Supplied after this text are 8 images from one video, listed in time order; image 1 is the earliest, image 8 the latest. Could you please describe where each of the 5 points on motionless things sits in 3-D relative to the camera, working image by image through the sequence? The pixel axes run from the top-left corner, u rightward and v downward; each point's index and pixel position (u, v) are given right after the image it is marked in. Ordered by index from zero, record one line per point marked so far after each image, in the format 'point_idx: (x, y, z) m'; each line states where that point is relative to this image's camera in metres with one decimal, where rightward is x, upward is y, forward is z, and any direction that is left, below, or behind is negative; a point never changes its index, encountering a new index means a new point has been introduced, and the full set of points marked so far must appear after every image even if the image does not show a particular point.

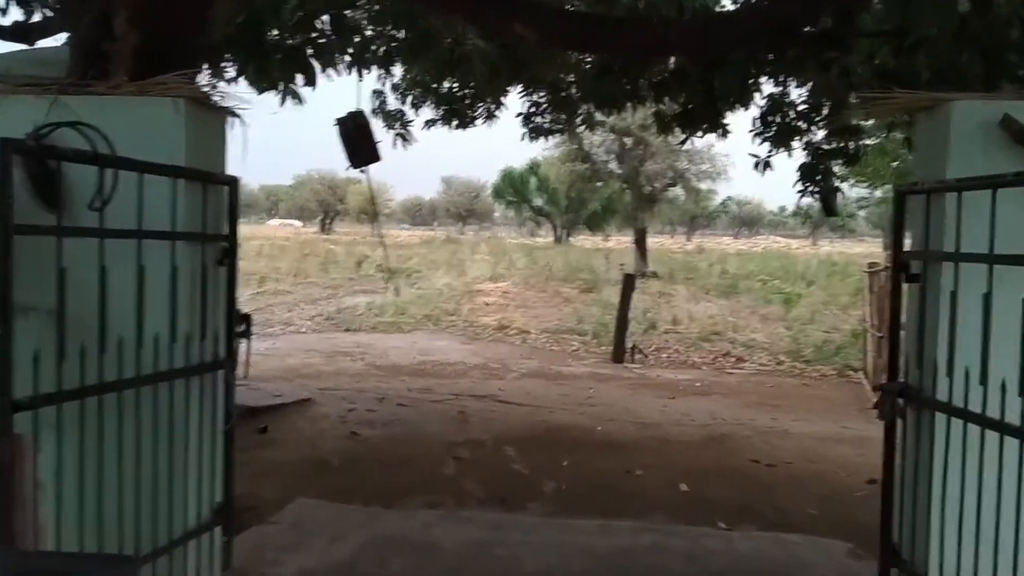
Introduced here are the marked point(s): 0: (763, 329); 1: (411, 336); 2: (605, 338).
0: (+3.2, -0.6, +12.2) m
1: (-1.1, -0.5, +10.2) m
2: (+1.0, -0.5, +10.1) m
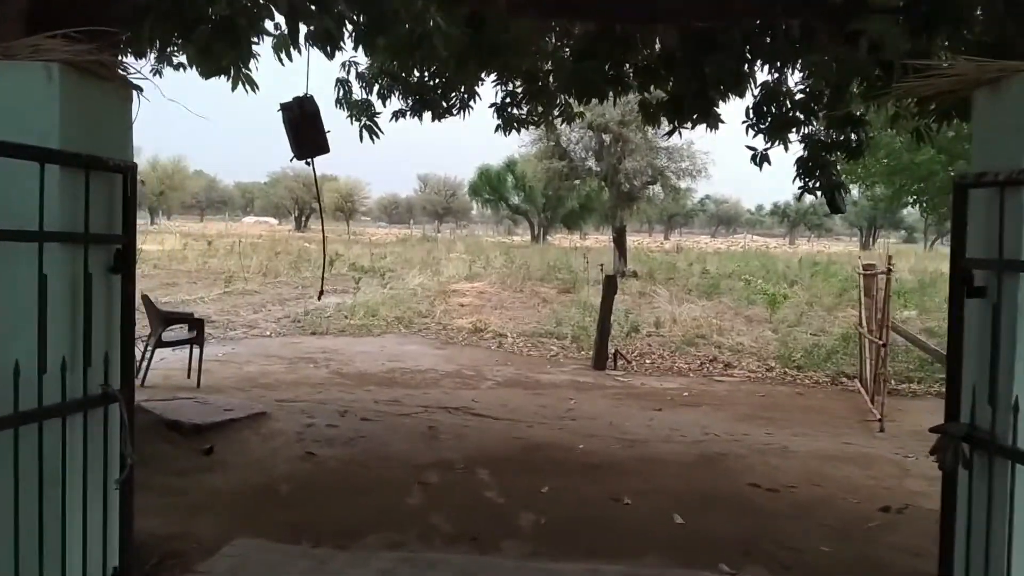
0: (+3.0, -0.6, +11.8) m
1: (-1.3, -0.5, +9.7) m
2: (+0.7, -0.5, +9.7) m
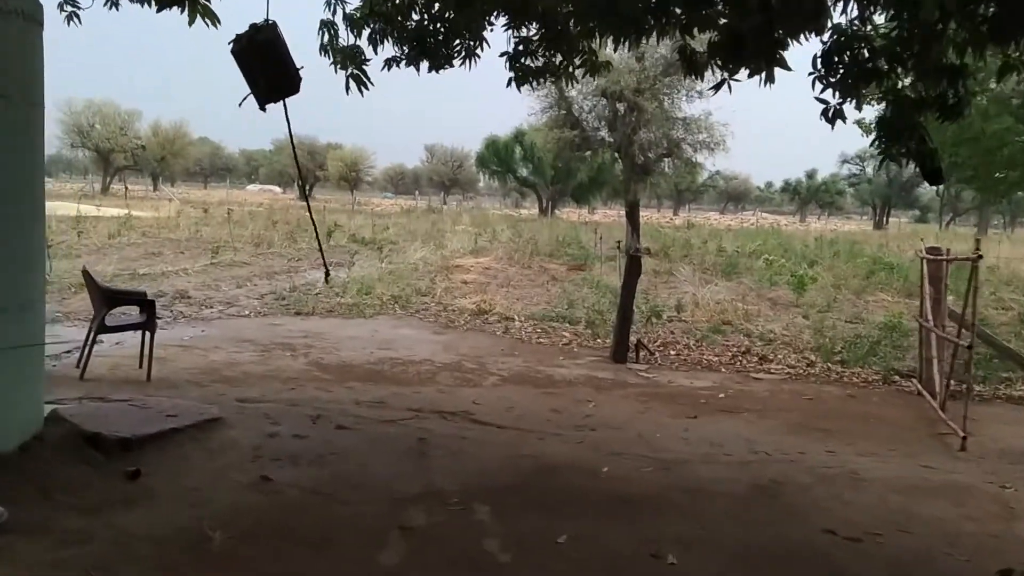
0: (+3.0, -0.4, +10.7) m
1: (-1.2, -0.3, +8.7) m
2: (+0.8, -0.4, +8.6) m
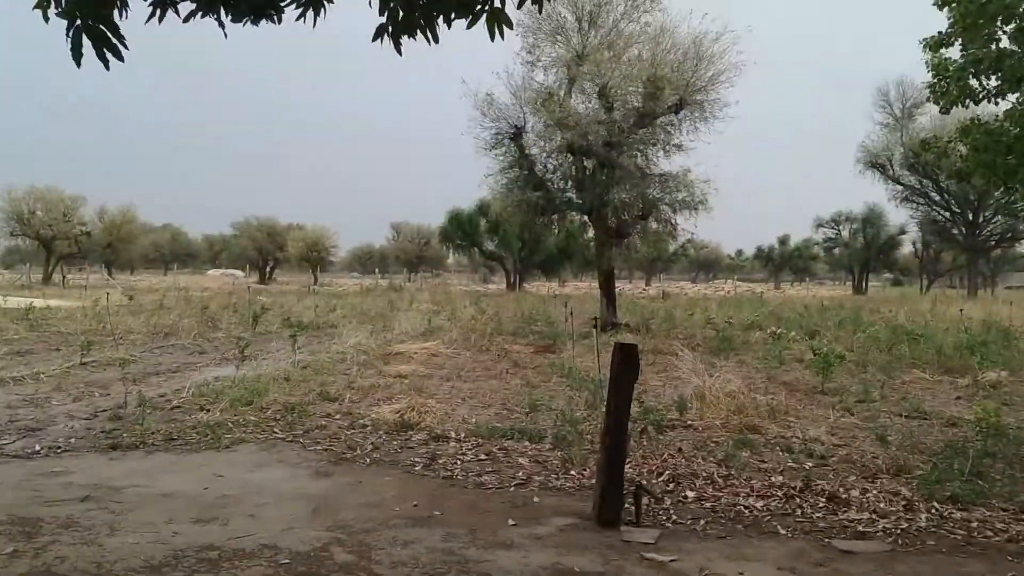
0: (+2.6, -1.1, +7.9) m
1: (-1.7, -1.0, +5.7) m
2: (+0.4, -1.0, +5.7) m
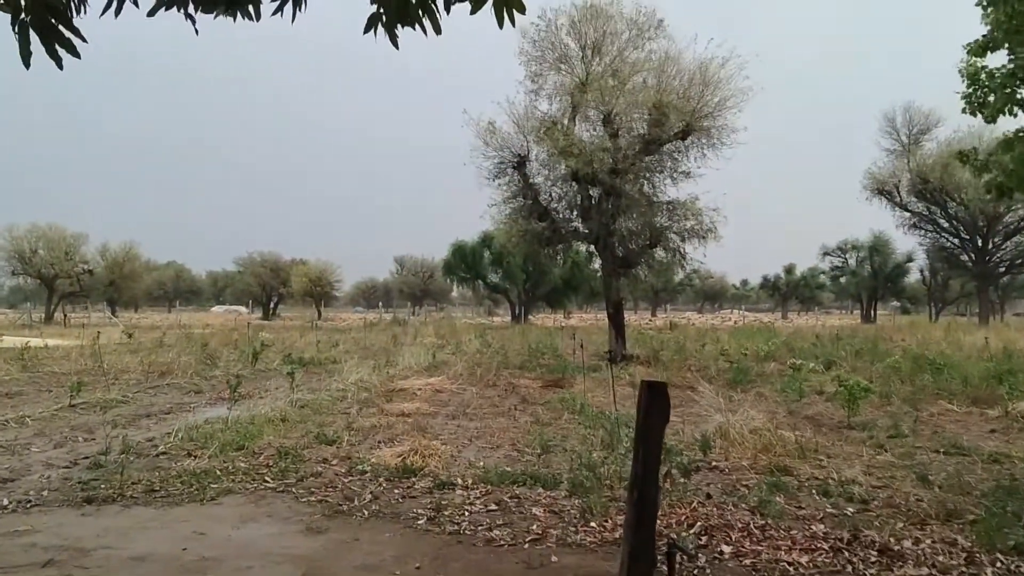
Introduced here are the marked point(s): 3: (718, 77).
0: (+2.6, -1.3, +7.4) m
1: (-1.6, -1.2, +5.2) m
2: (+0.5, -1.1, +5.2) m
3: (+3.3, +3.4, +15.5) m
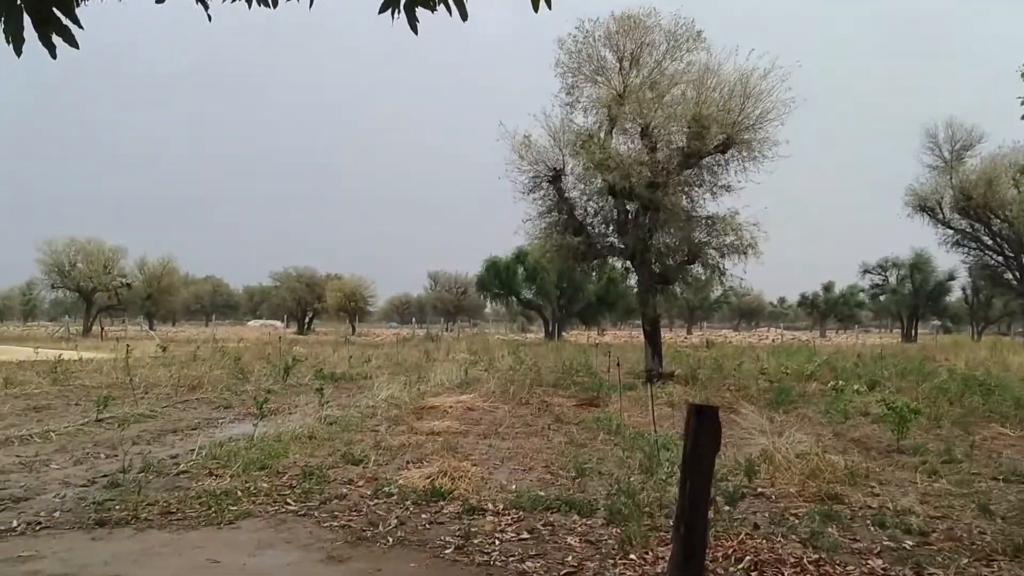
0: (+2.9, -1.4, +6.9) m
1: (-1.4, -1.2, +4.9) m
2: (+0.6, -1.2, +4.9) m
3: (+3.9, +3.1, +15.2) m
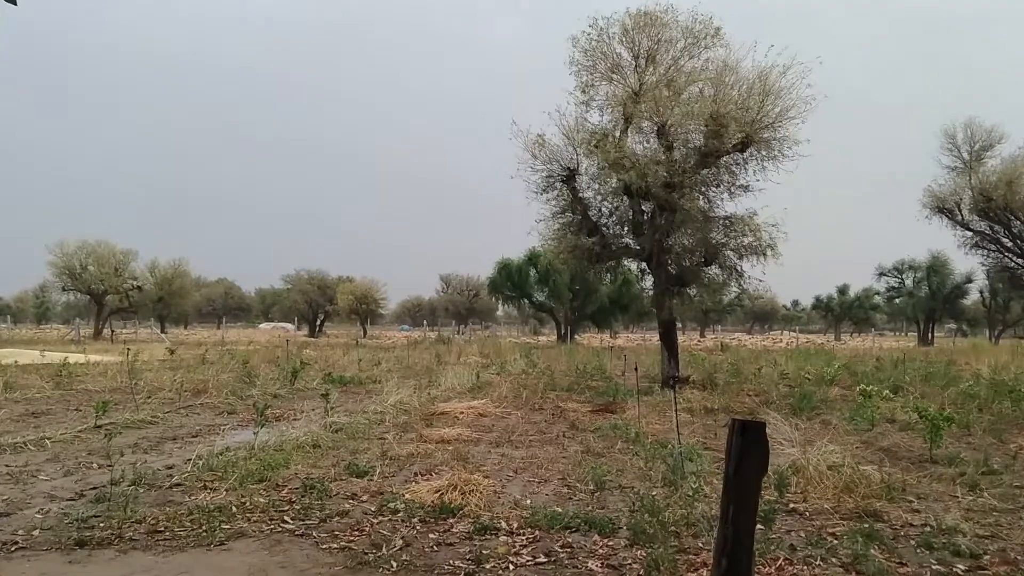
0: (+3.0, -1.4, +6.5) m
1: (-1.3, -1.2, +4.5) m
2: (+0.7, -1.2, +4.5) m
3: (+4.1, +3.1, +14.7) m
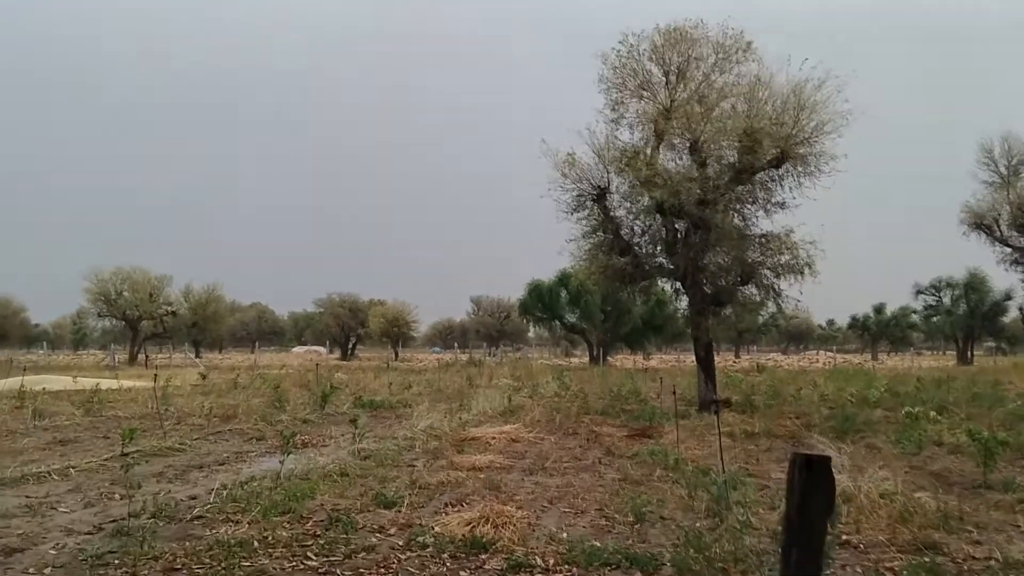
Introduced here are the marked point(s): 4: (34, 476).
0: (+3.2, -1.5, +6.1) m
1: (-1.2, -1.3, +4.3) m
2: (+0.9, -1.3, +4.1) m
3: (+4.5, +2.8, +14.4) m
4: (-4.0, -1.6, +8.2) m
